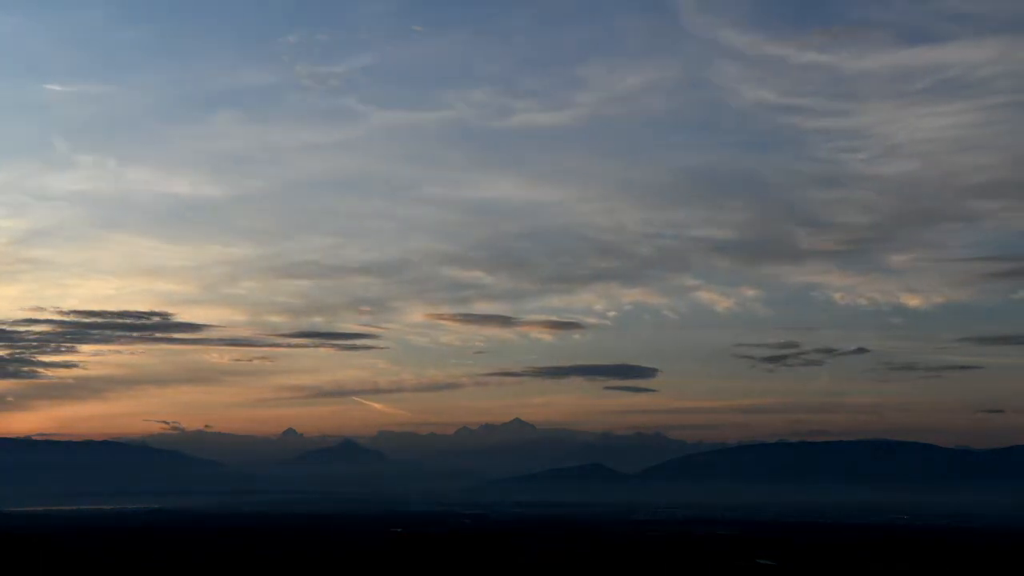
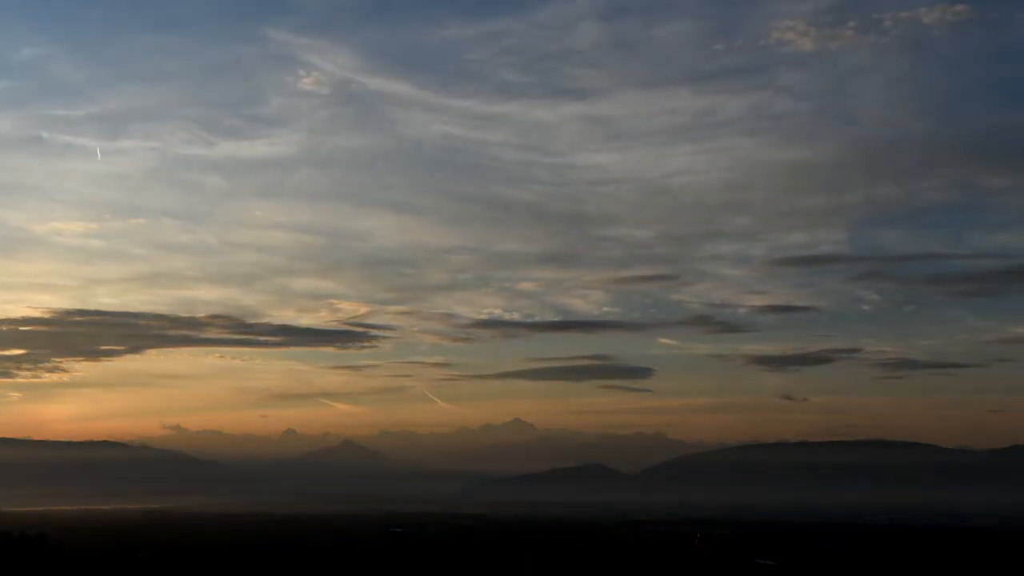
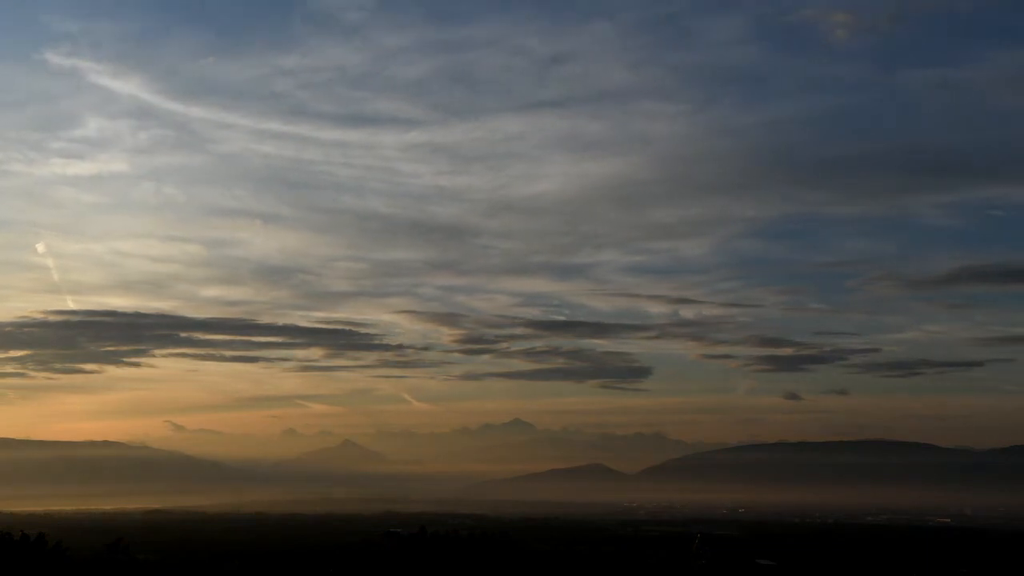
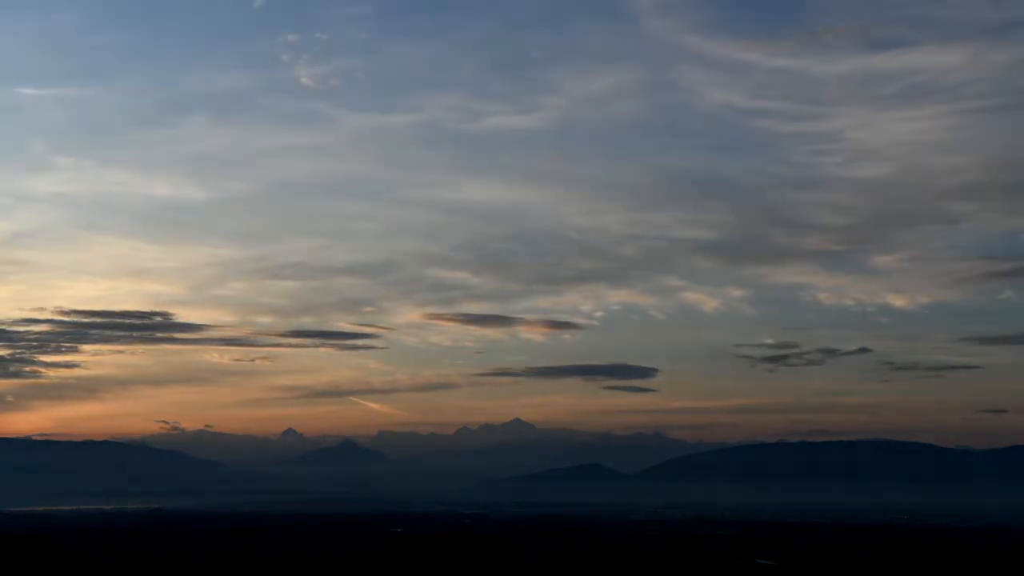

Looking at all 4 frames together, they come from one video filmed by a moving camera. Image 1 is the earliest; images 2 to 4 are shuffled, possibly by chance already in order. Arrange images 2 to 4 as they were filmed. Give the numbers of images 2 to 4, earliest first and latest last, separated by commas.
4, 2, 3
